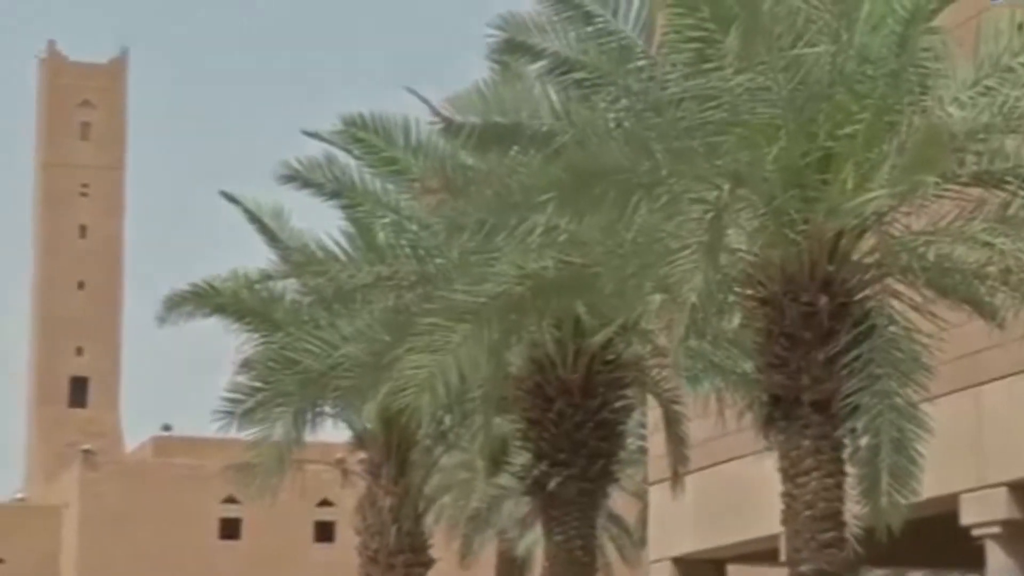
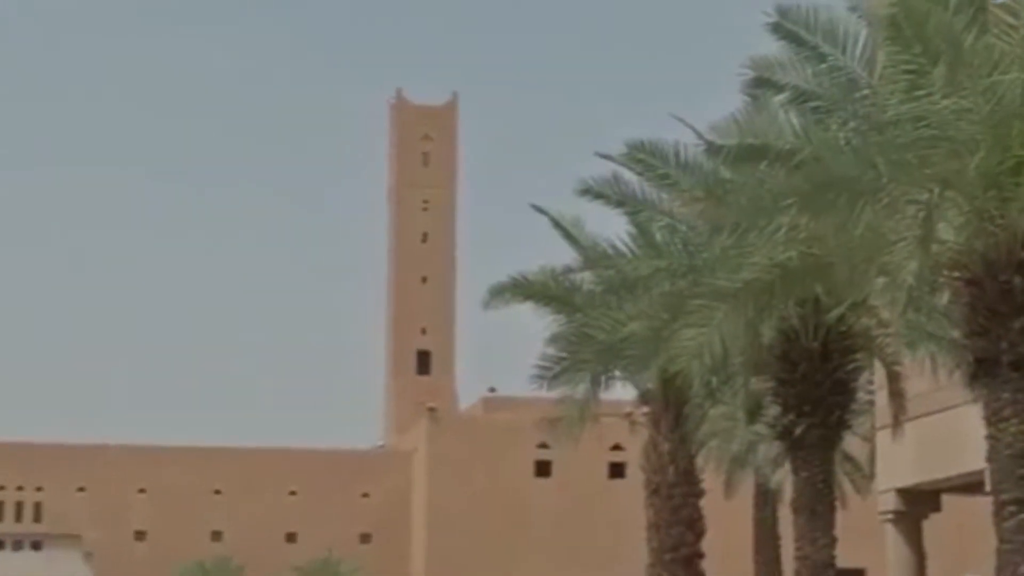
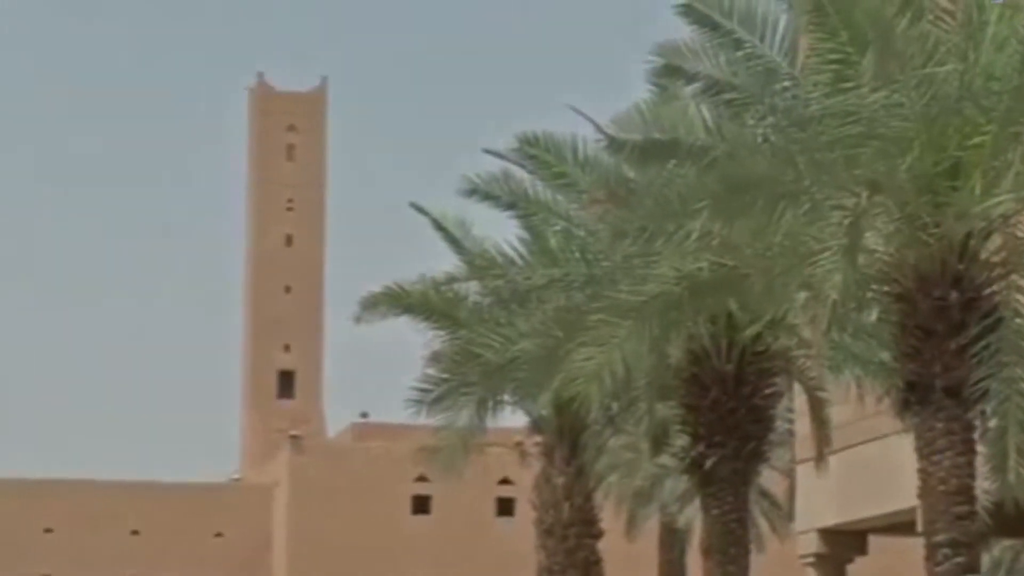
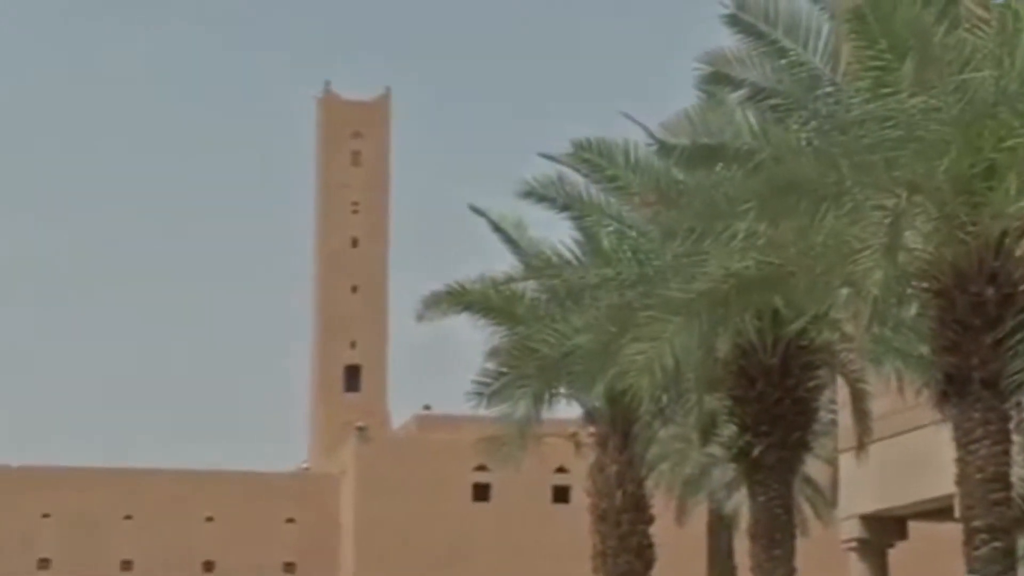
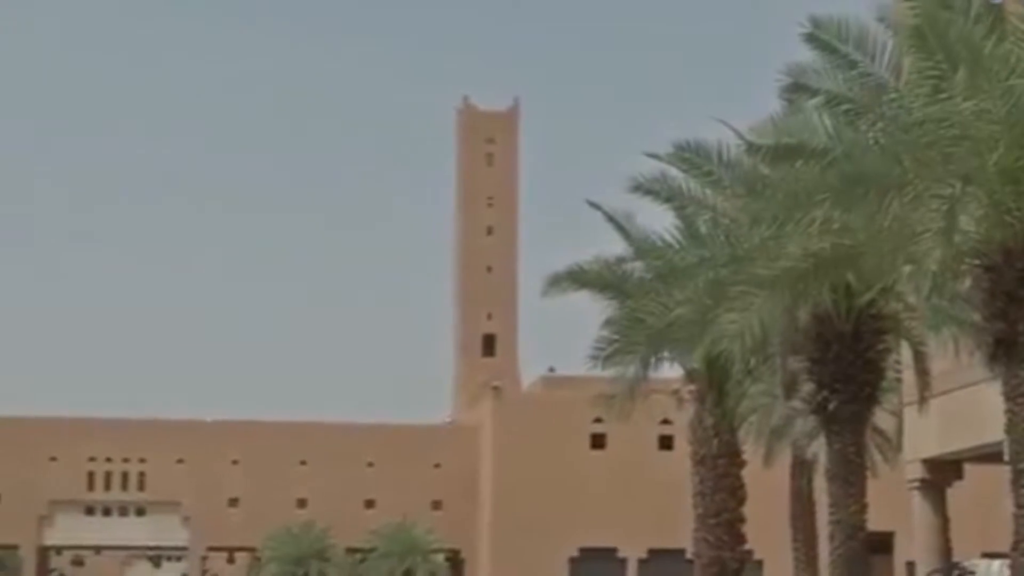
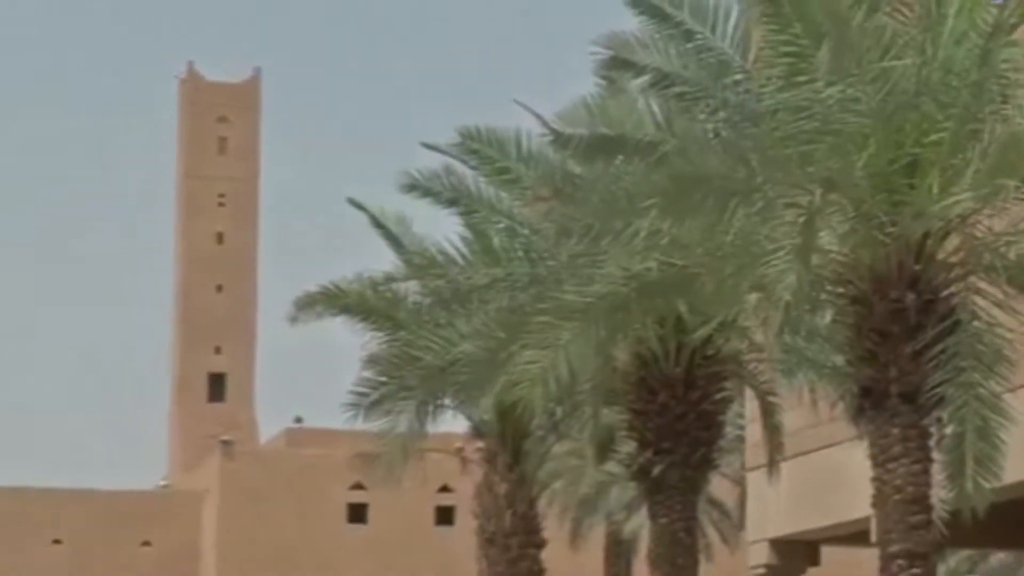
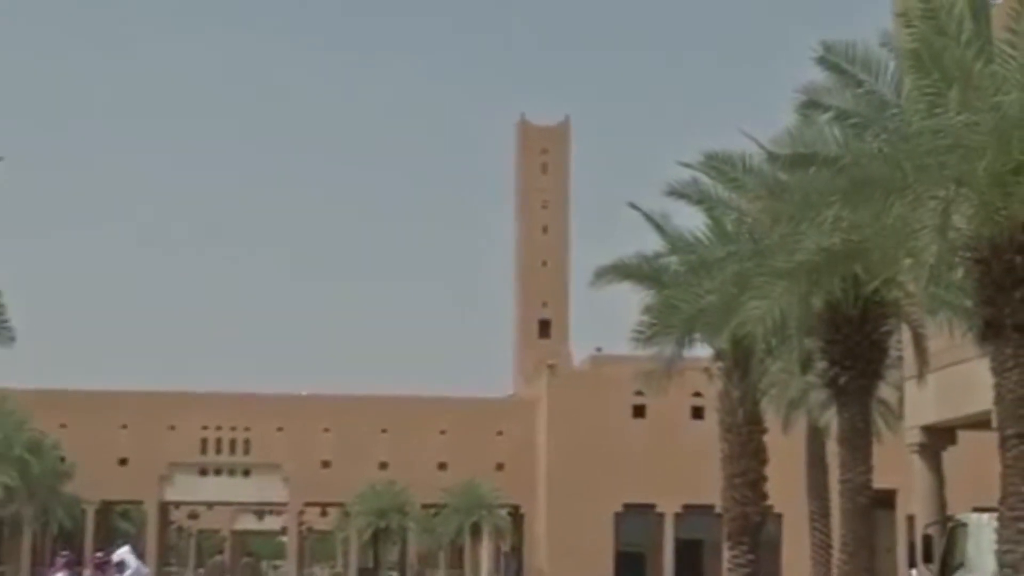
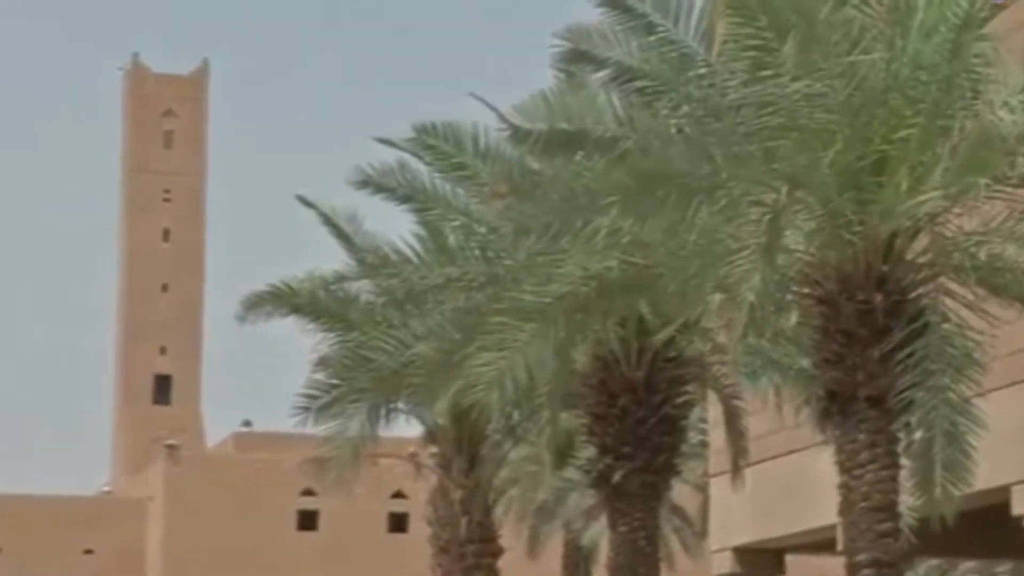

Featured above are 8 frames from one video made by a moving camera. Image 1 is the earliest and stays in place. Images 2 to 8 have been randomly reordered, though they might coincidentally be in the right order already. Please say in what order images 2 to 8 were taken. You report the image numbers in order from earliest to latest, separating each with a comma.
8, 6, 3, 4, 2, 5, 7
